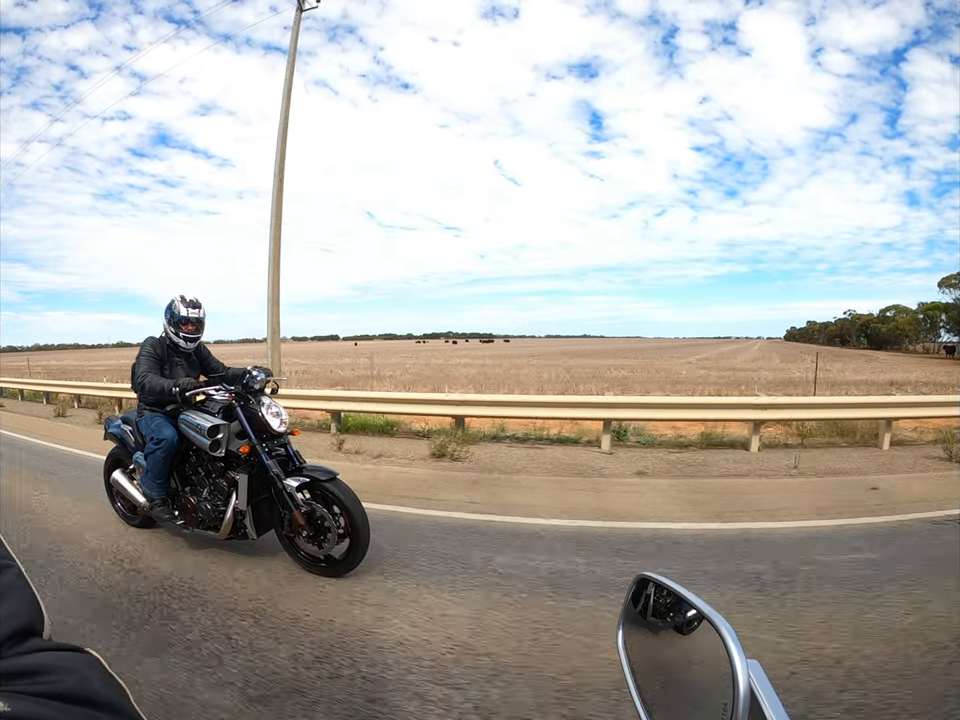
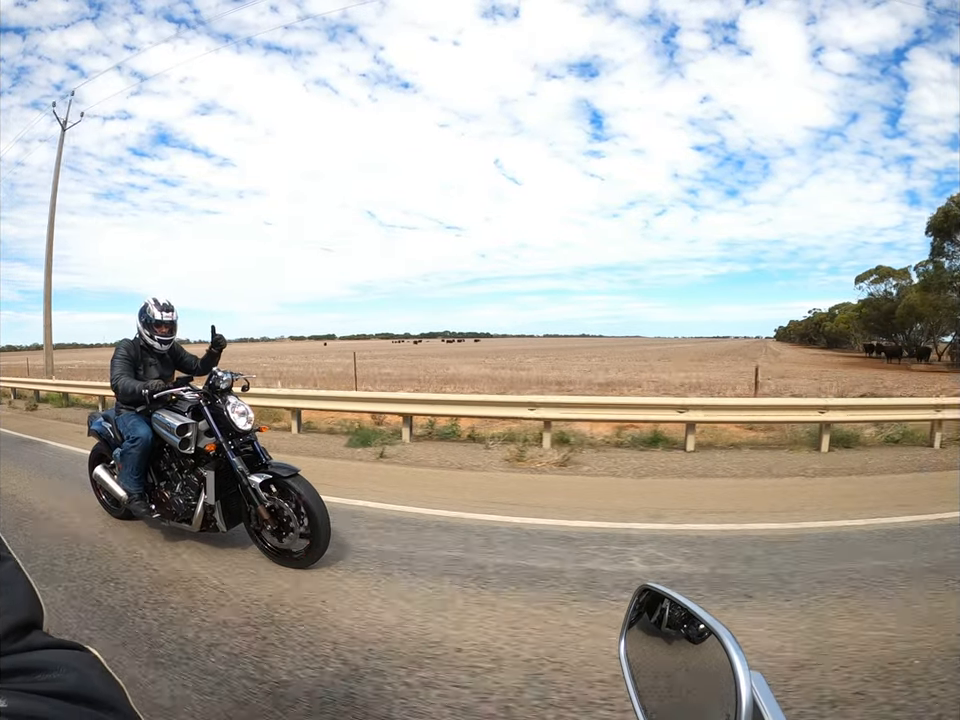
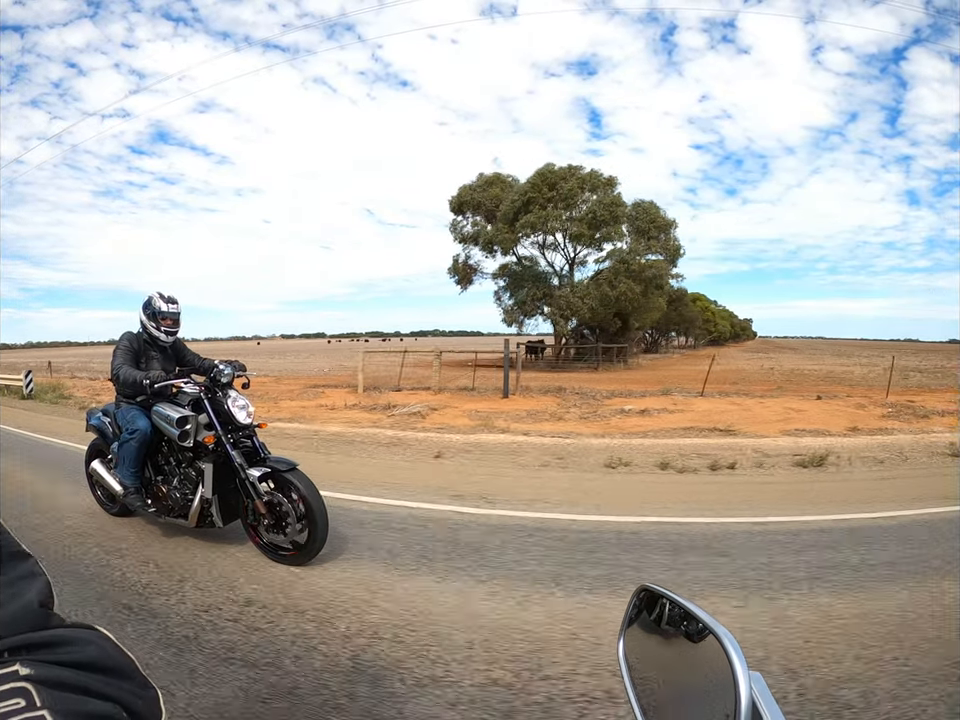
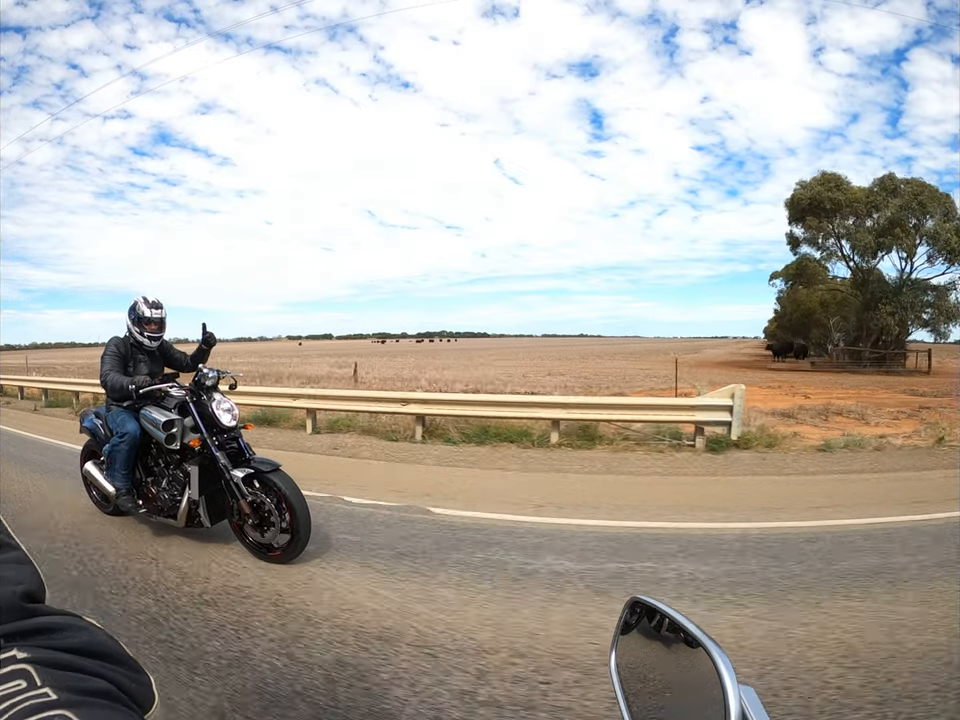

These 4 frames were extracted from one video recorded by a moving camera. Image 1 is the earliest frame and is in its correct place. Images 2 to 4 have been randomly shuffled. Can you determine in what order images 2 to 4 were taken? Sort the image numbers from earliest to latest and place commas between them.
2, 4, 3
